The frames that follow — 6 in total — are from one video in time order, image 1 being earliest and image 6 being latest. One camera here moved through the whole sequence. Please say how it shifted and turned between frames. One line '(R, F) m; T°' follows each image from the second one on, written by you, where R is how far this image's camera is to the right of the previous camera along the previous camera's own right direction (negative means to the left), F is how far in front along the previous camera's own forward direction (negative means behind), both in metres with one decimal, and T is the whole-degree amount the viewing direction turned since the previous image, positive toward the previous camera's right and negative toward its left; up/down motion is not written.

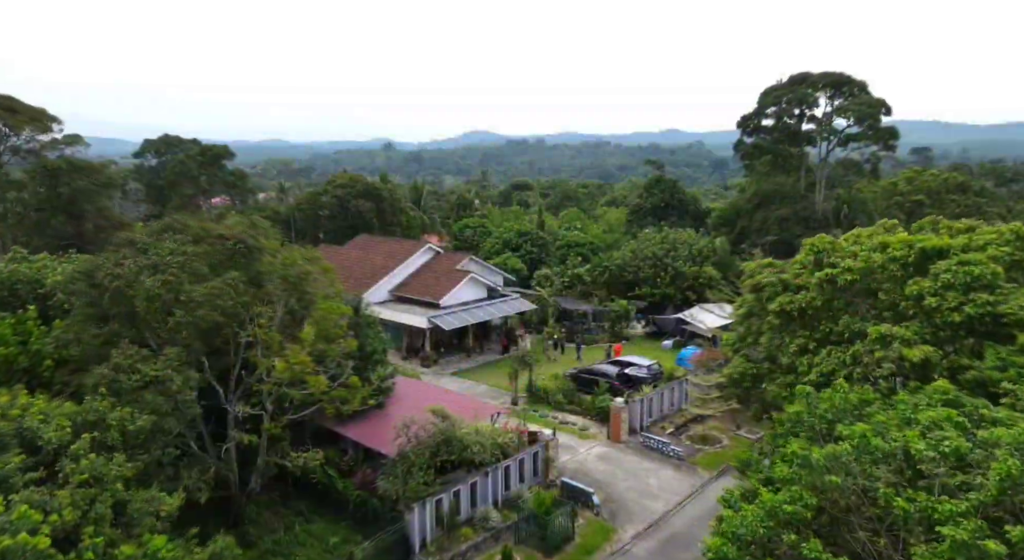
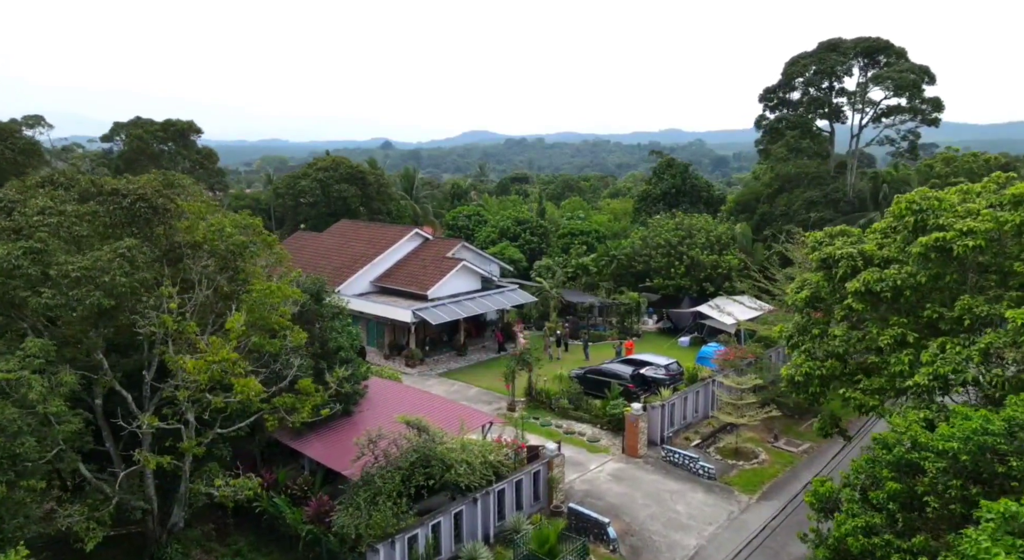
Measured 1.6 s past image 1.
(+0.1, +3.0) m; 0°
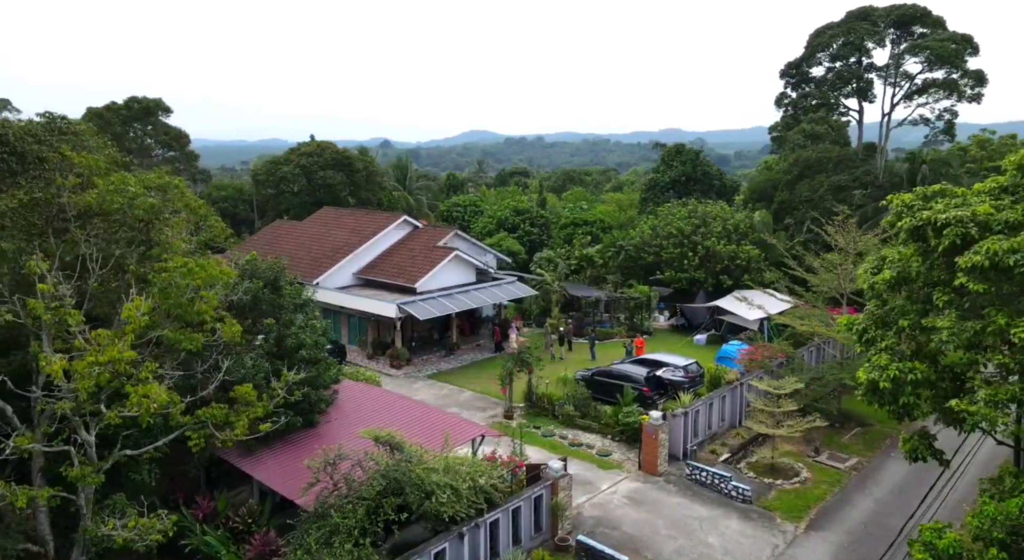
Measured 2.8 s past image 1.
(+0.1, +2.3) m; 0°
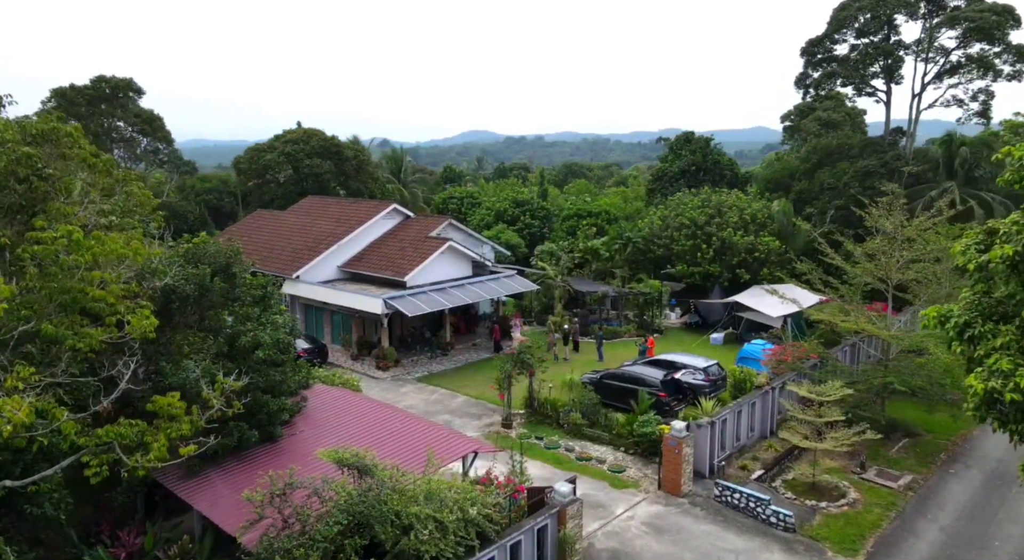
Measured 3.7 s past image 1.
(0.0, +1.9) m; 0°
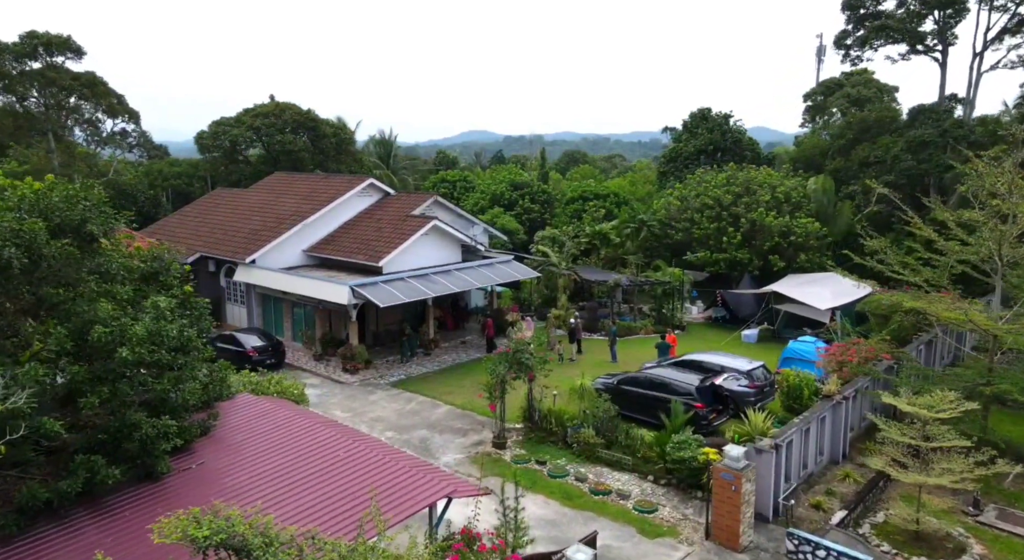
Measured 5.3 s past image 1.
(+0.1, +3.1) m; 0°
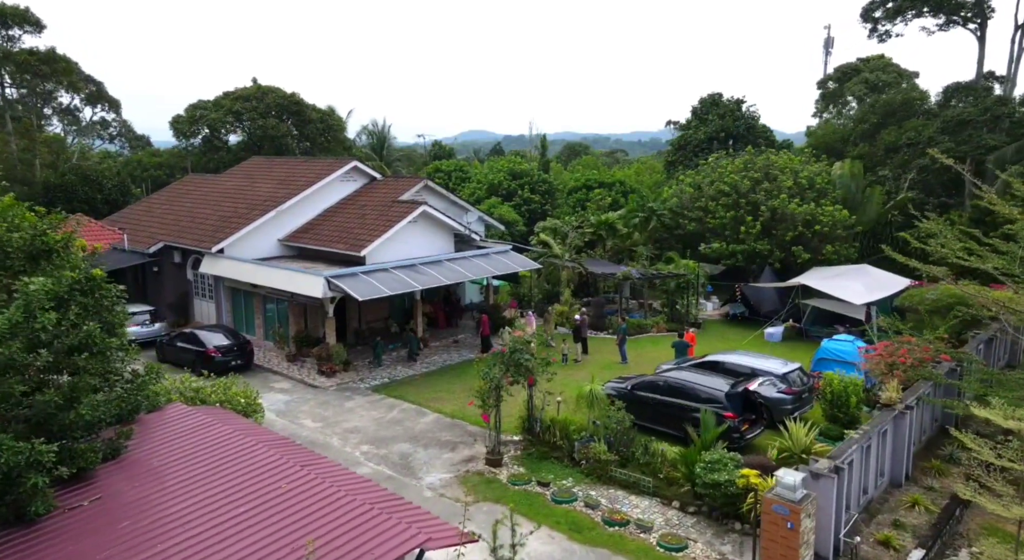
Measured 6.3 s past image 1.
(0.0, +1.7) m; 0°
